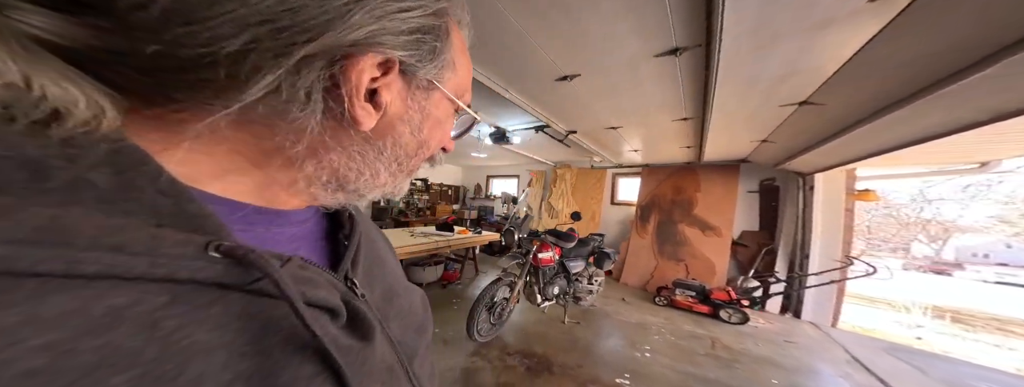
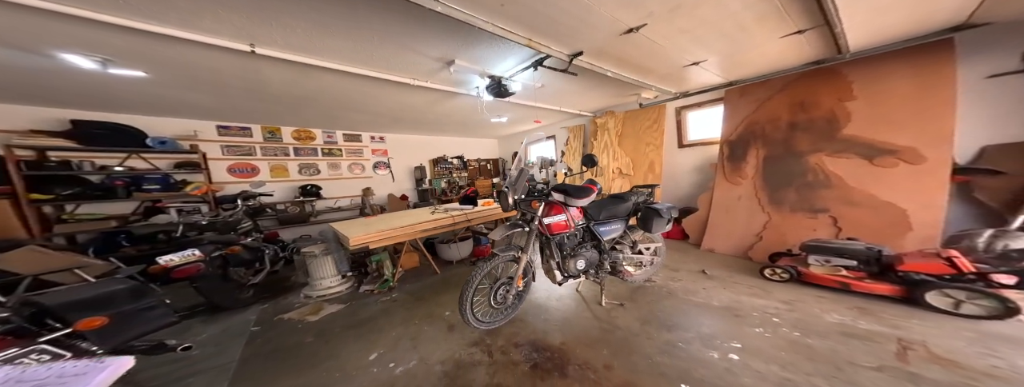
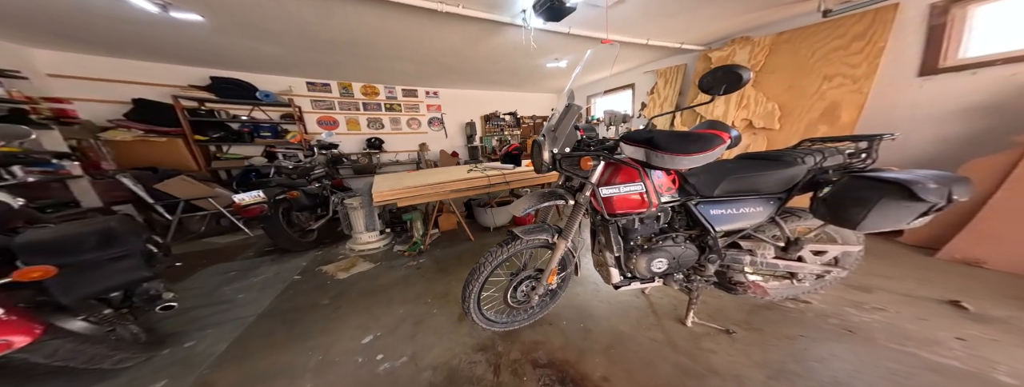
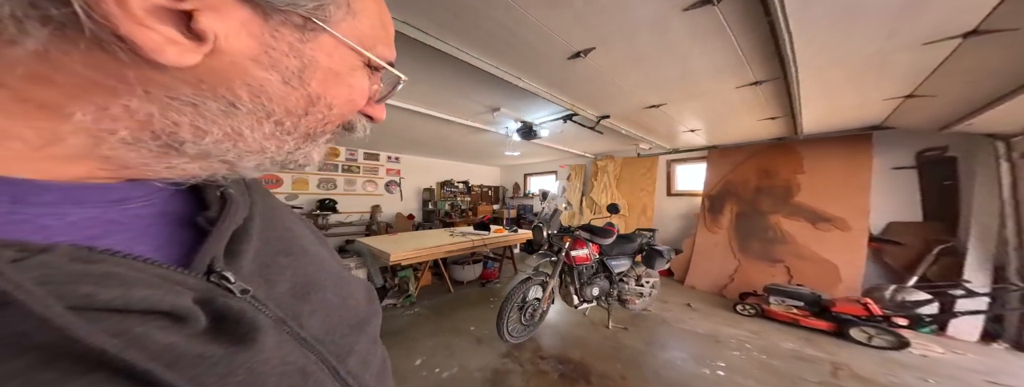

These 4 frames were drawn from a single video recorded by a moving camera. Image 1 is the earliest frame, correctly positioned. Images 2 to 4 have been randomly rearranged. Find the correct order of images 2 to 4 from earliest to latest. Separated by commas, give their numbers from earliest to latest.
4, 2, 3
